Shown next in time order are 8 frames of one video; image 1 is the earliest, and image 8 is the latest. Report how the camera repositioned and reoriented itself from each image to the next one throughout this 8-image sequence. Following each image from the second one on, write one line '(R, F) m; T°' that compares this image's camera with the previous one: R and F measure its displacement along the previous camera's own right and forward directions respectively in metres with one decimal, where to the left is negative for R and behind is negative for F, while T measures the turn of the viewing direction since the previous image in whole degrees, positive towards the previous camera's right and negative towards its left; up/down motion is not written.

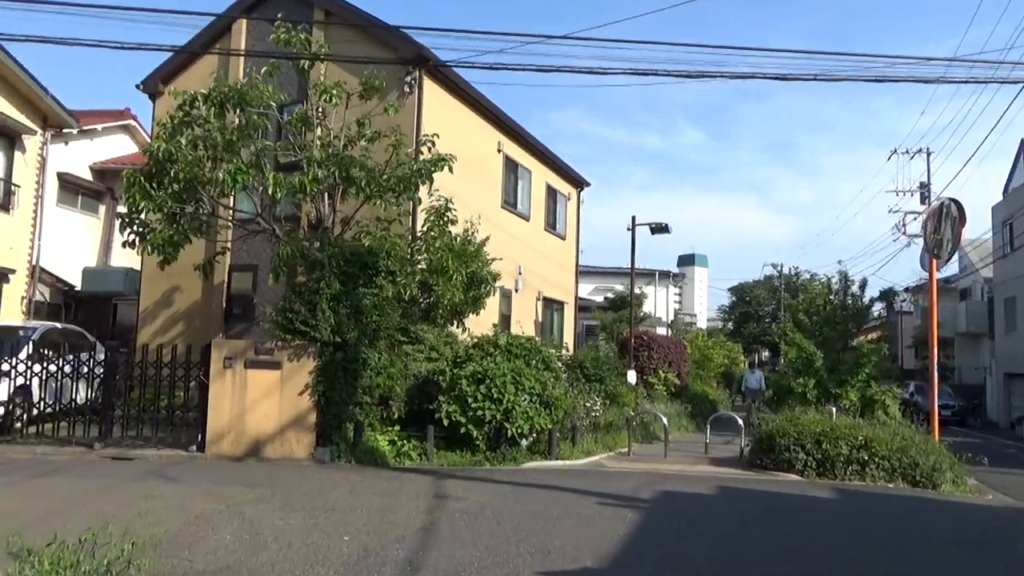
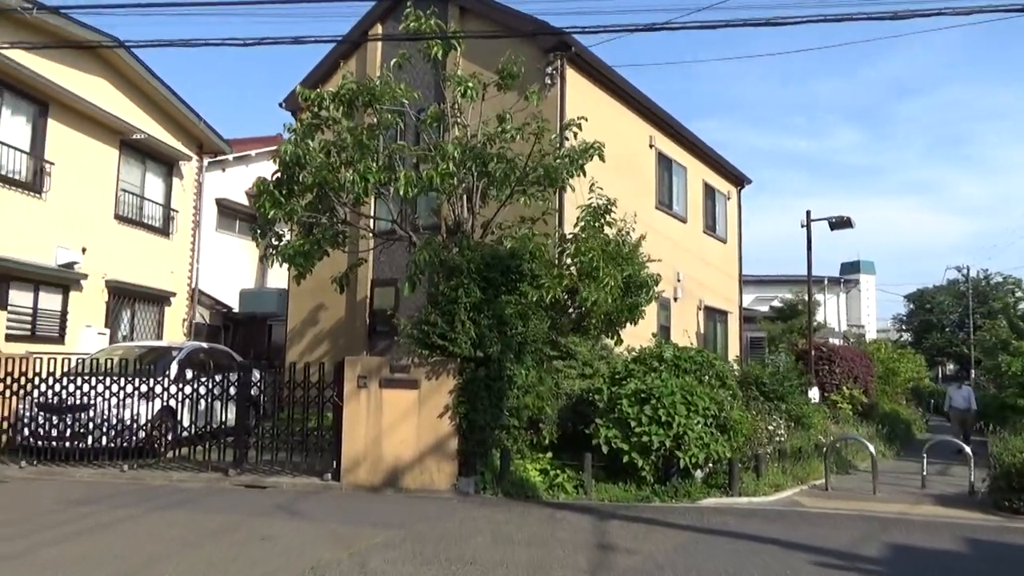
(-0.3, +1.8) m; -11°
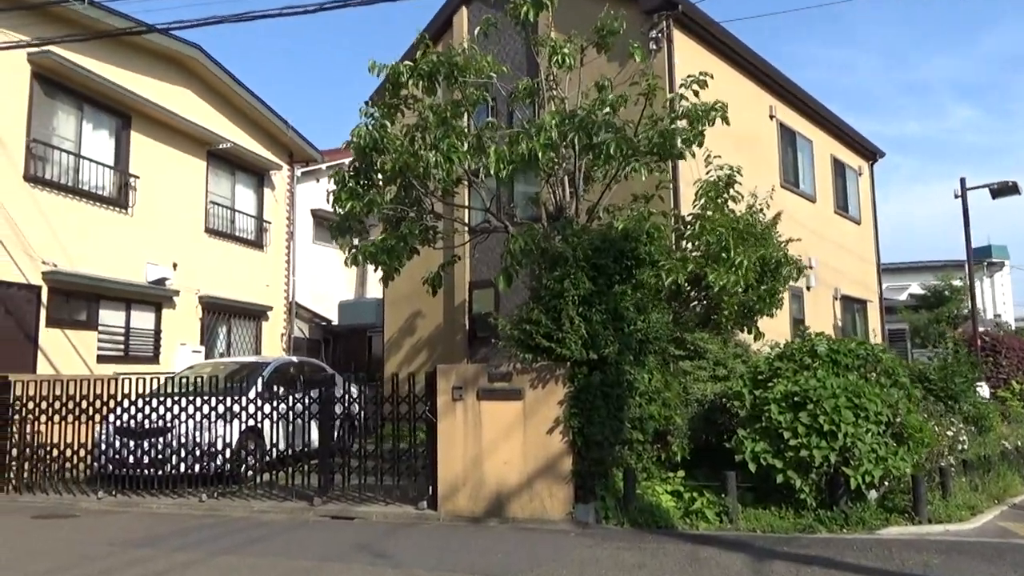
(-0.2, +1.7) m; -8°
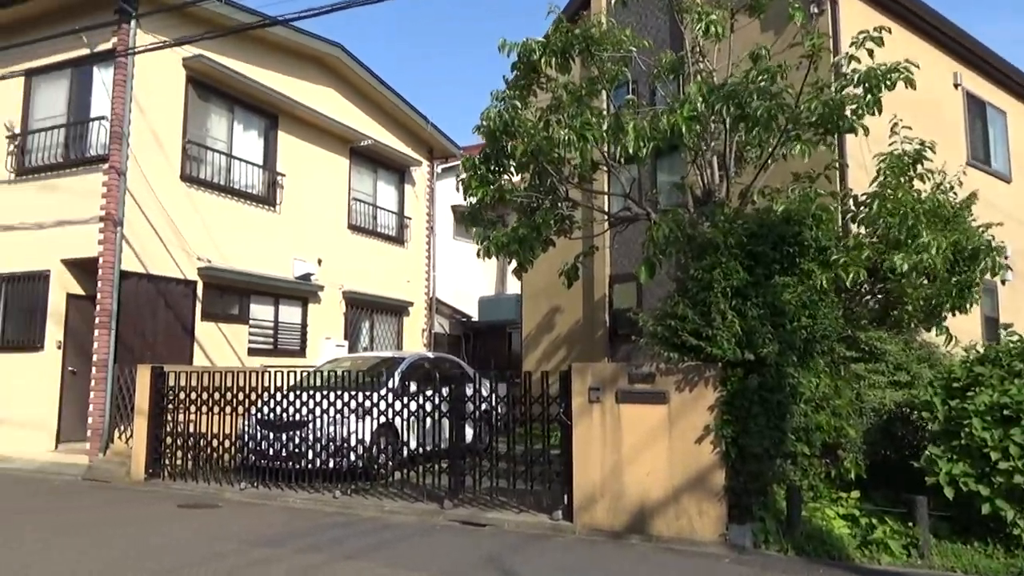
(0.0, +0.8) m; -11°
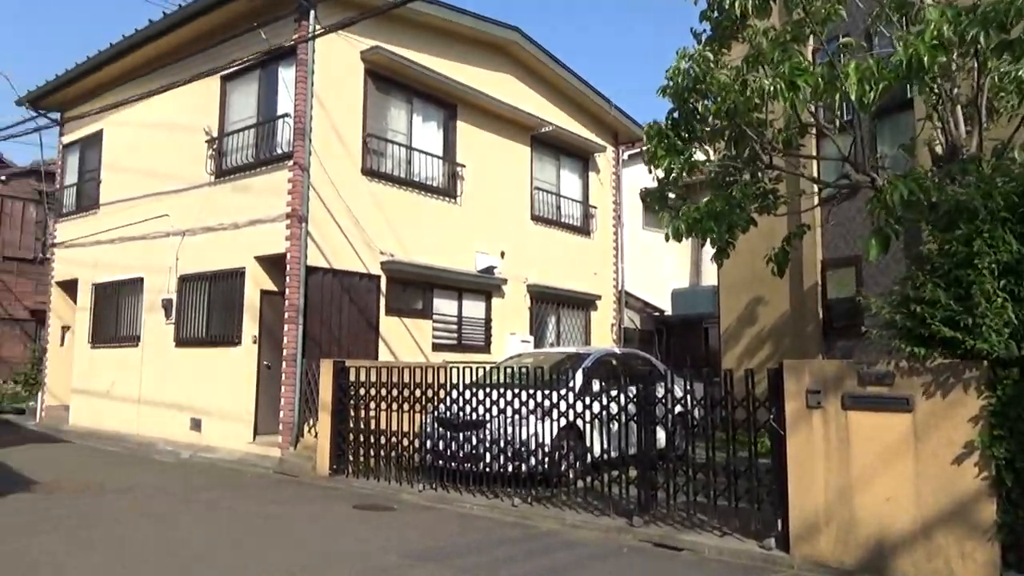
(0.0, +1.1) m; -15°
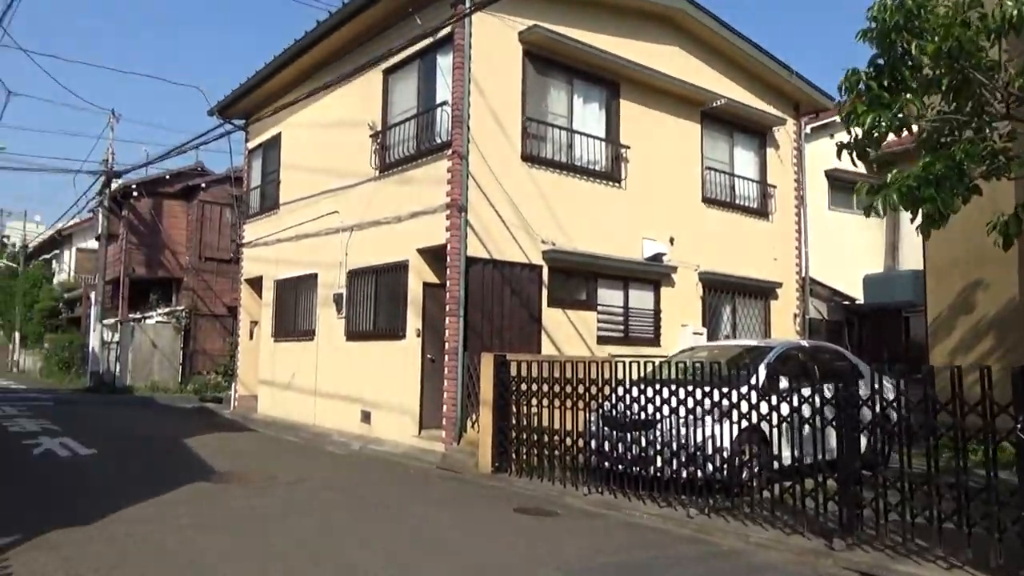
(0.0, +0.7) m; -13°
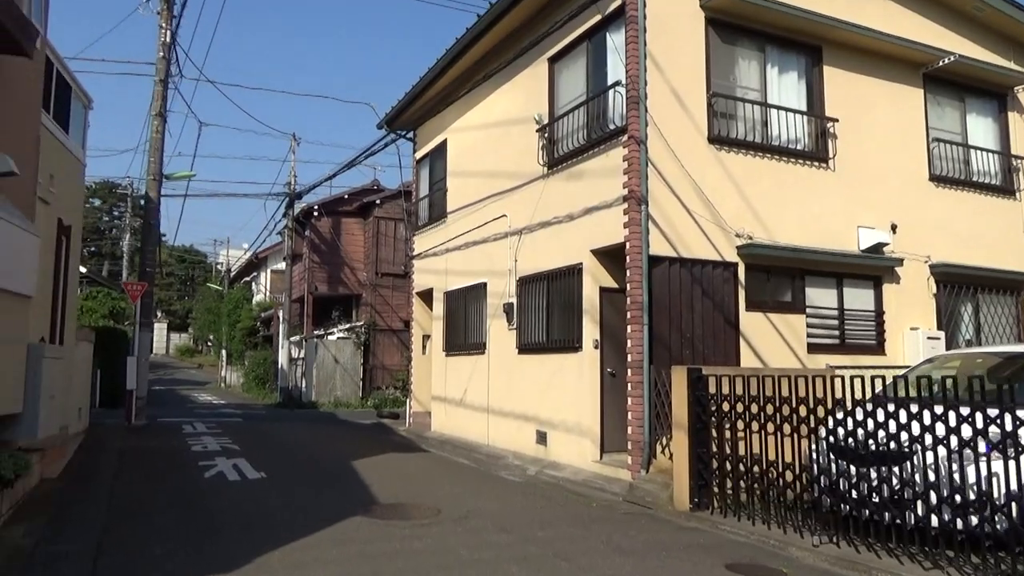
(-0.2, +1.3) m; -13°
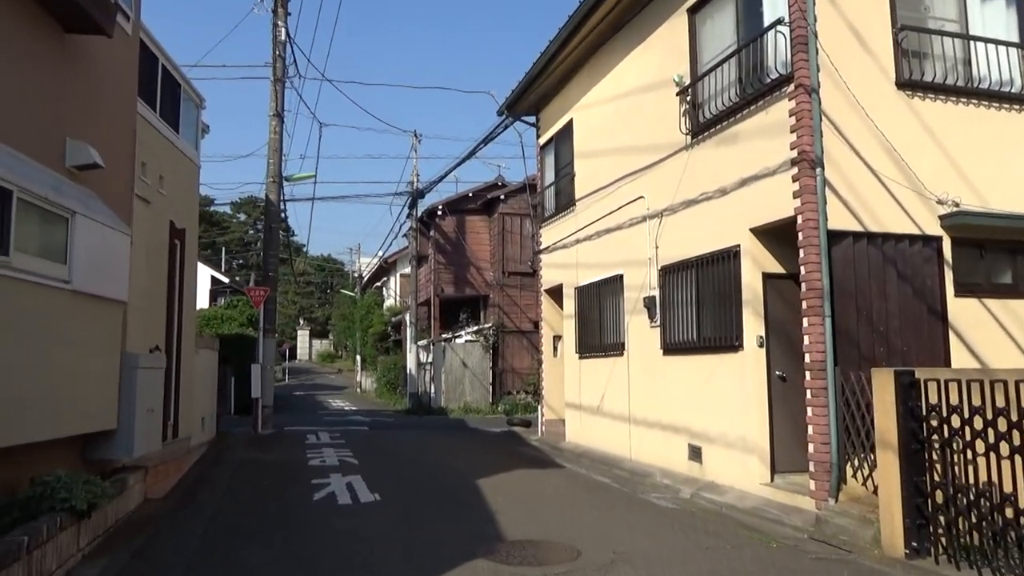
(-0.1, +1.4) m; -10°
